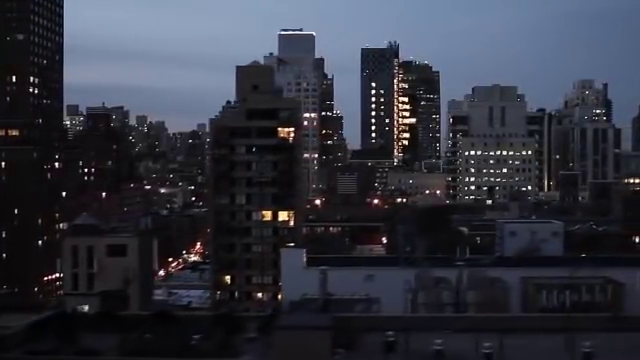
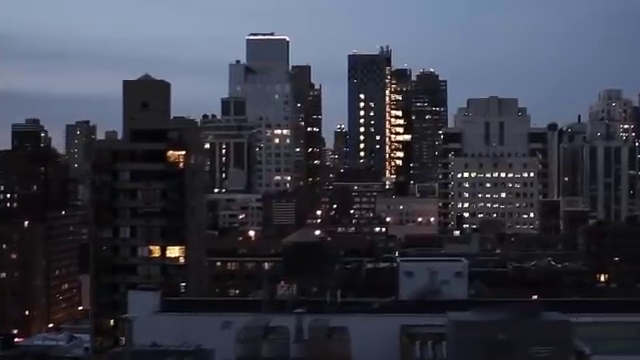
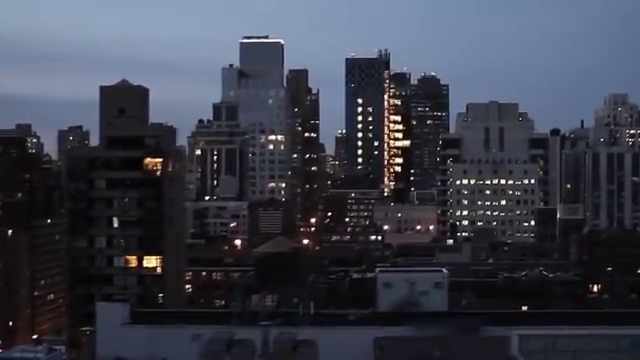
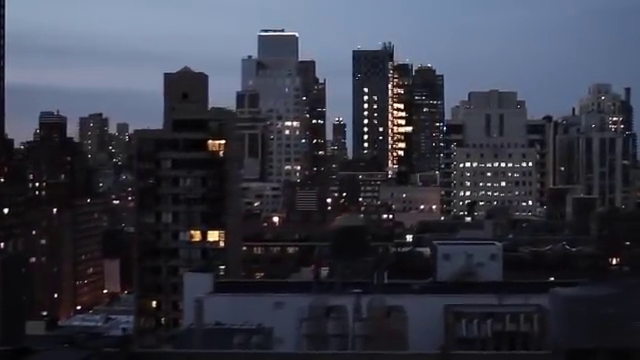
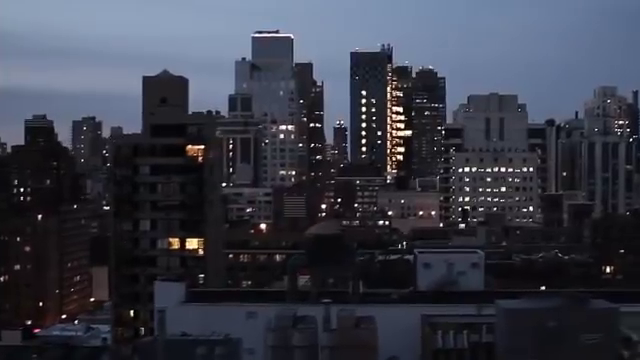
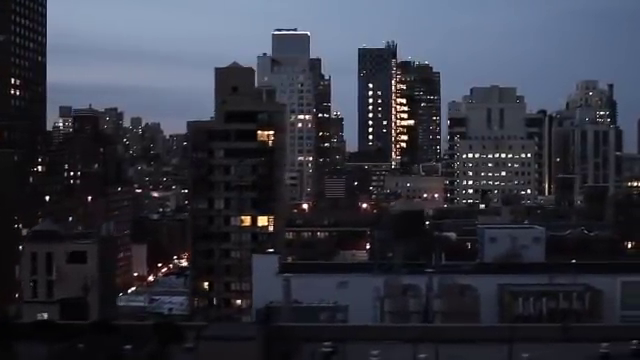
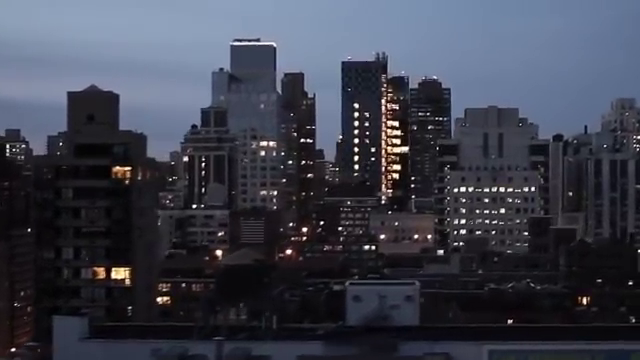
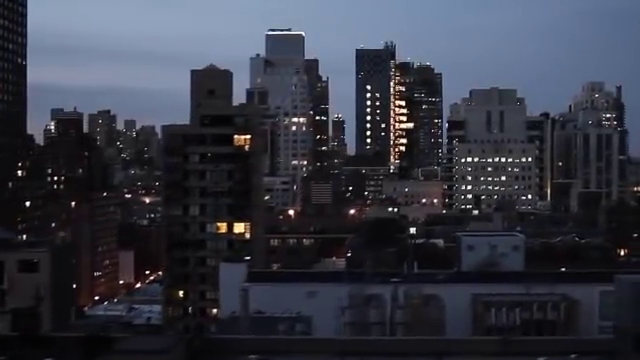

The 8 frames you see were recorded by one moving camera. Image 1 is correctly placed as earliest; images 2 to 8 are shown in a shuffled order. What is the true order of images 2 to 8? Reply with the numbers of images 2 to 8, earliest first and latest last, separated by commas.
6, 8, 4, 5, 2, 3, 7
